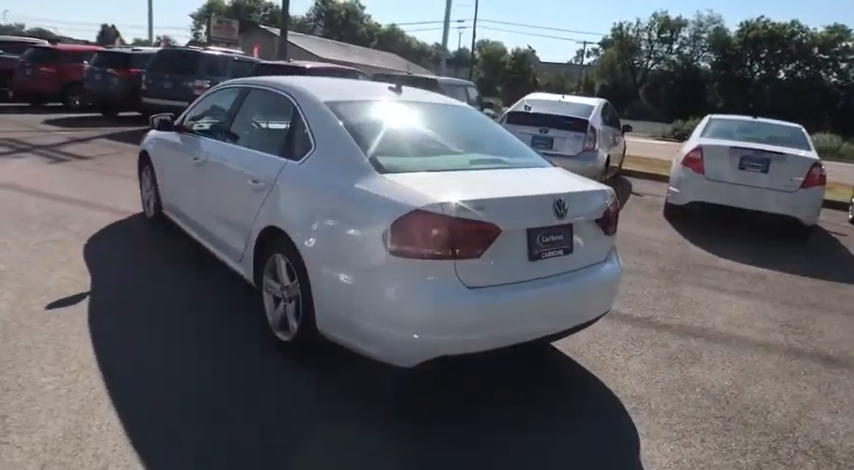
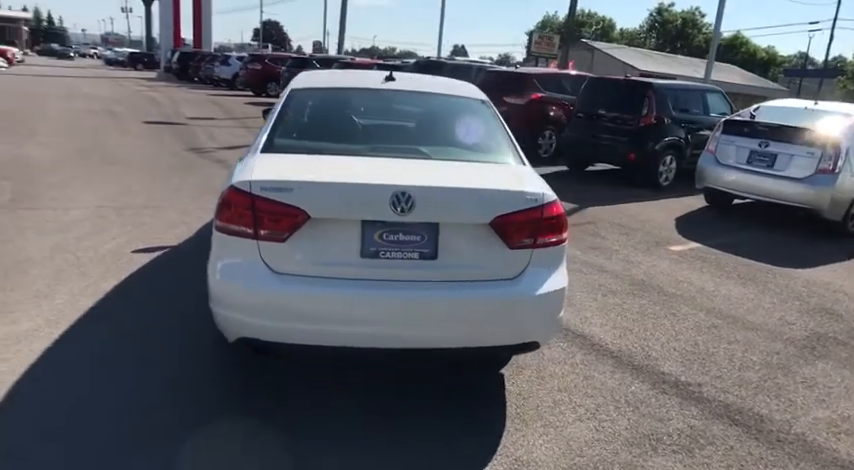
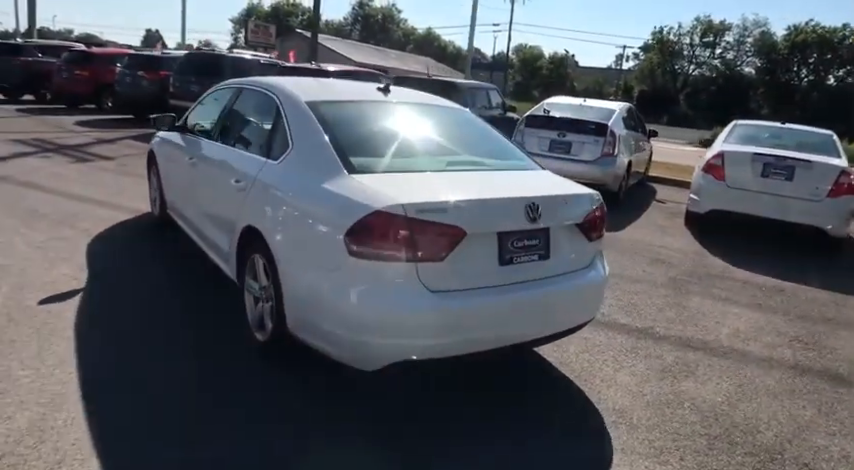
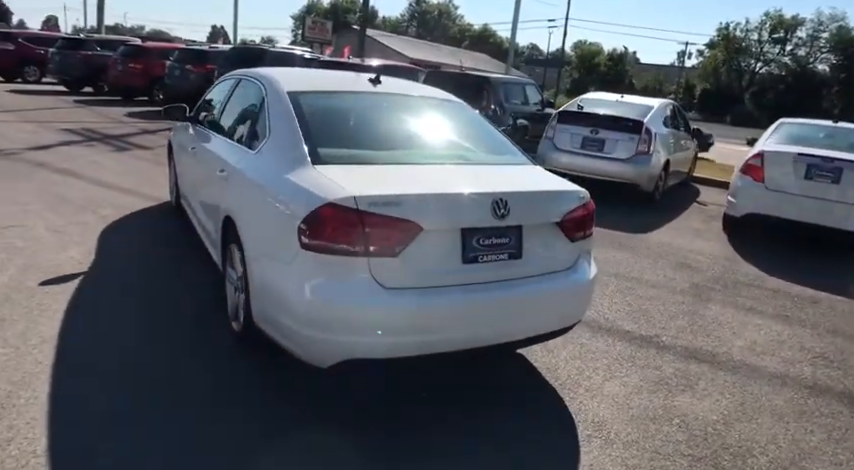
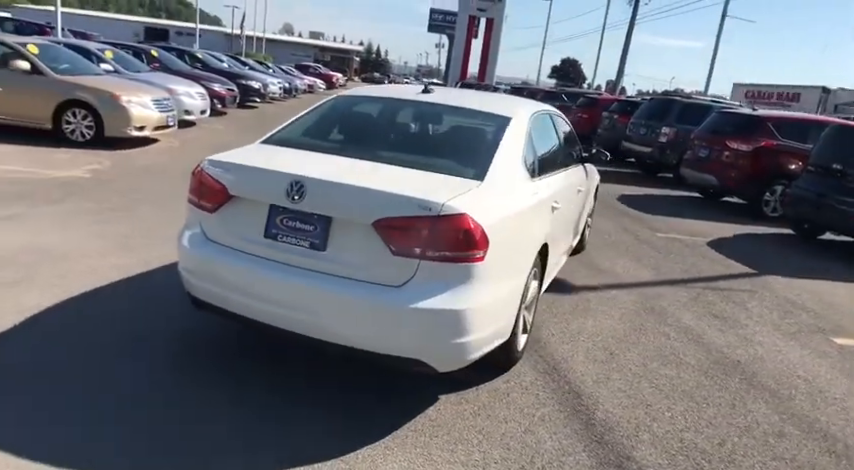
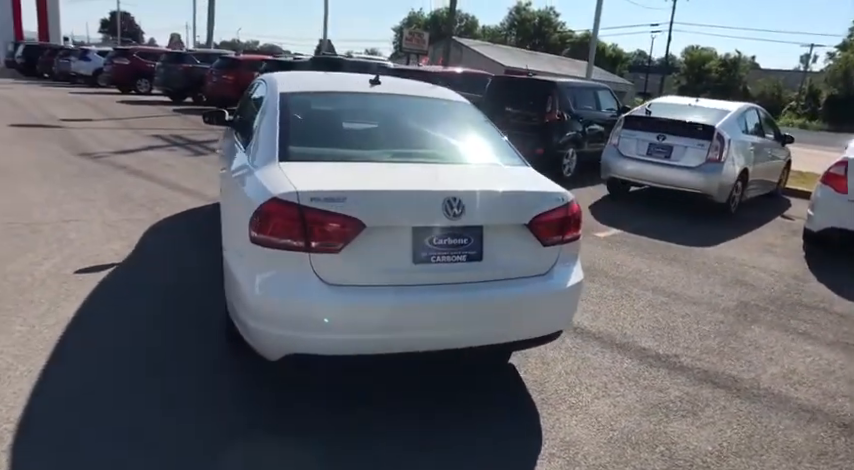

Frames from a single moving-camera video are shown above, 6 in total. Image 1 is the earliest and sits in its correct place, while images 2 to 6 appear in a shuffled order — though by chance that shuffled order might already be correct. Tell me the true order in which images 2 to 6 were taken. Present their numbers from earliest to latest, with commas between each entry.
3, 4, 6, 2, 5
